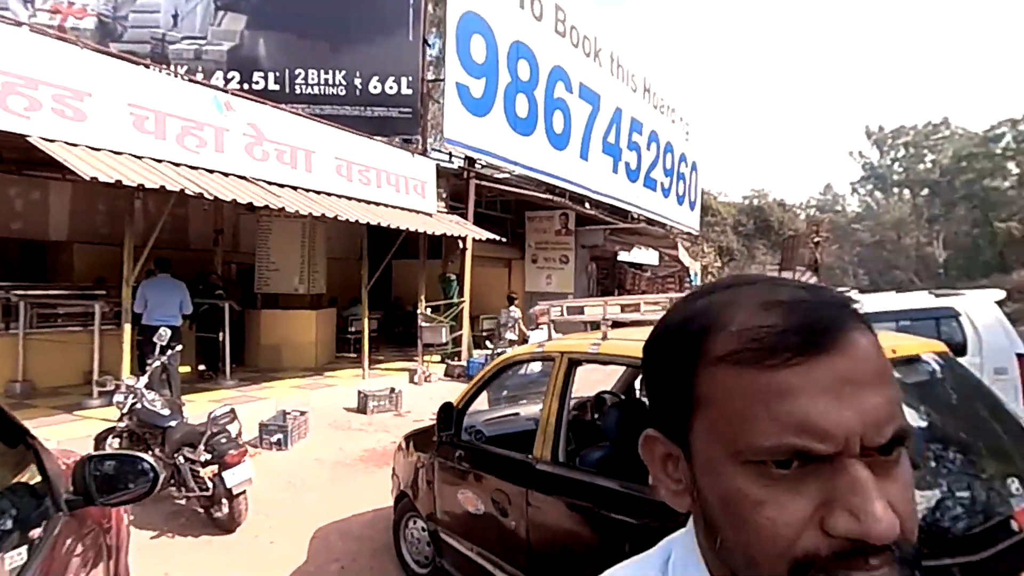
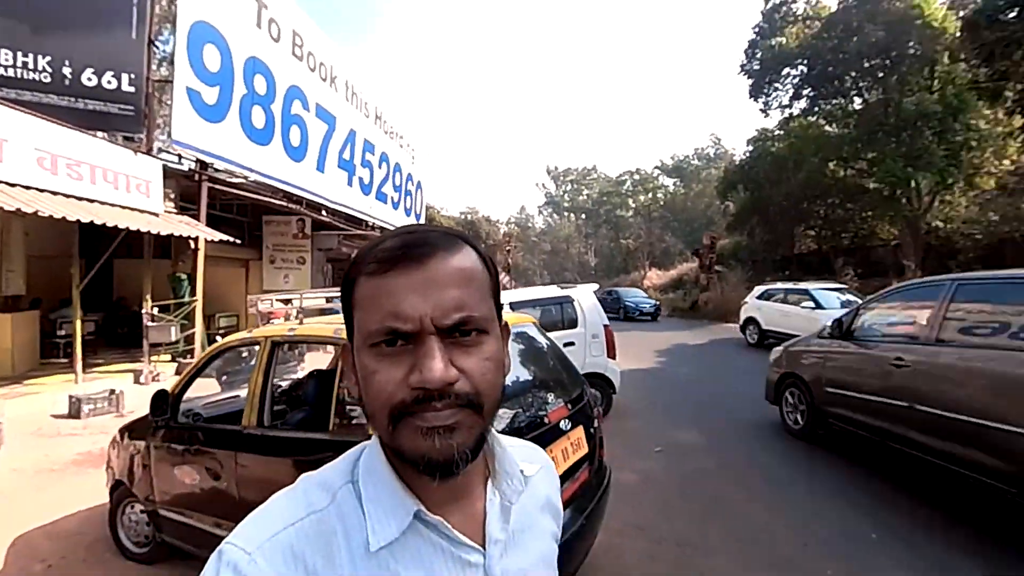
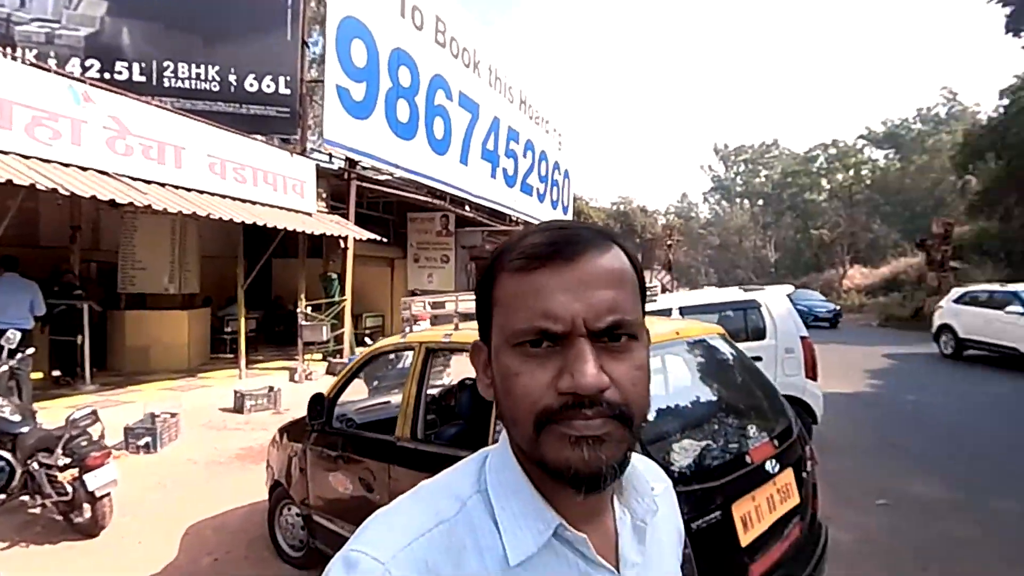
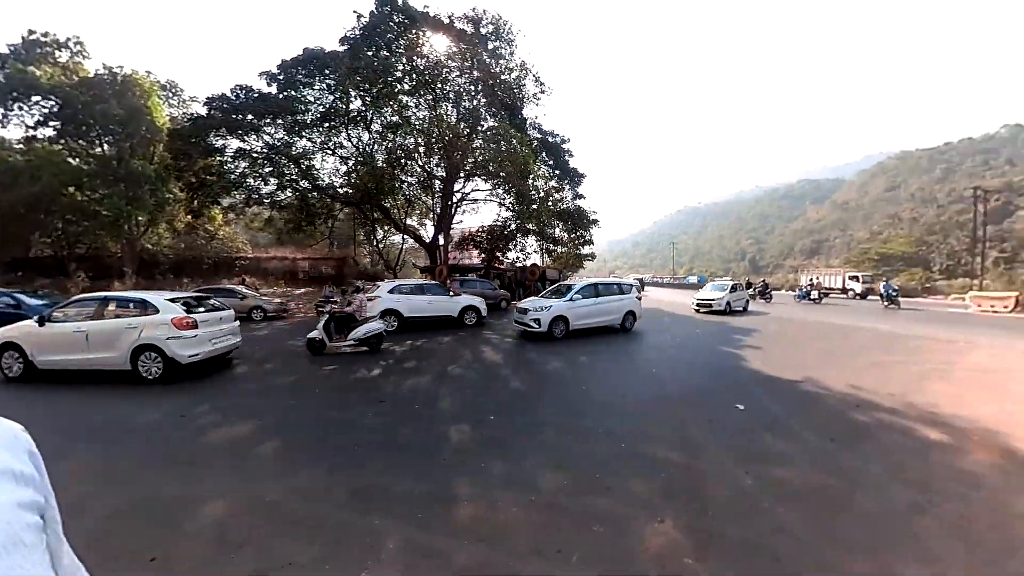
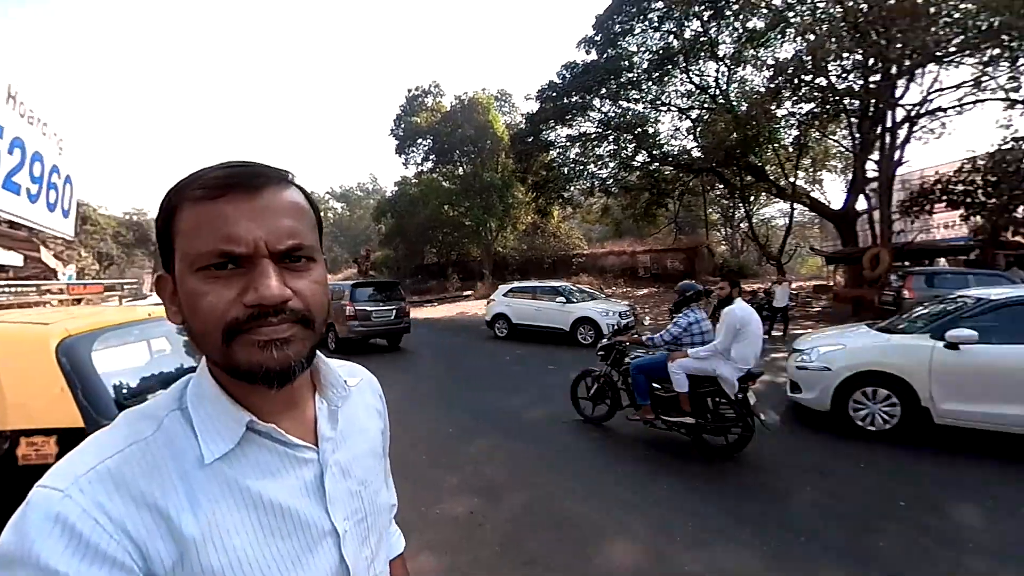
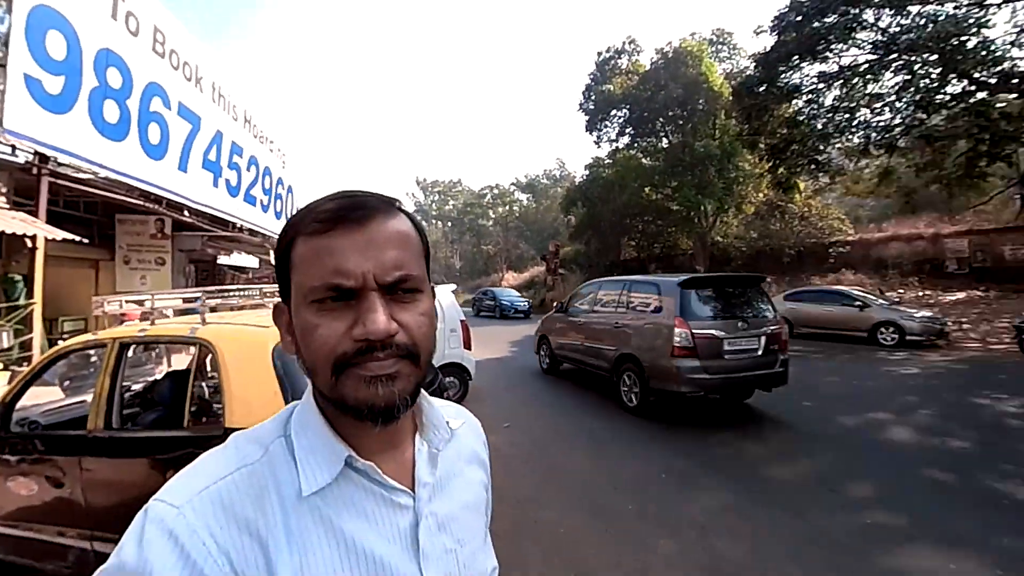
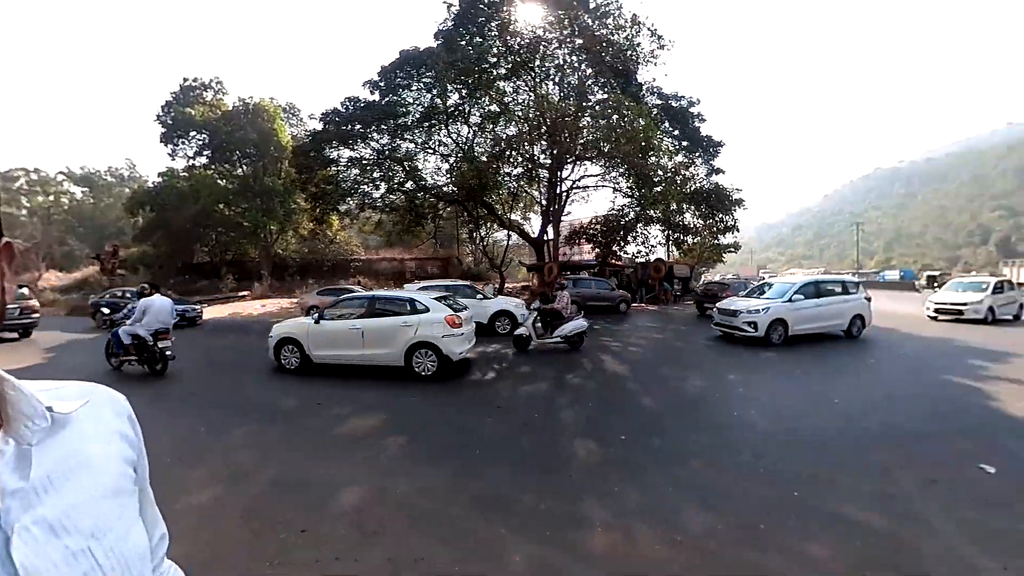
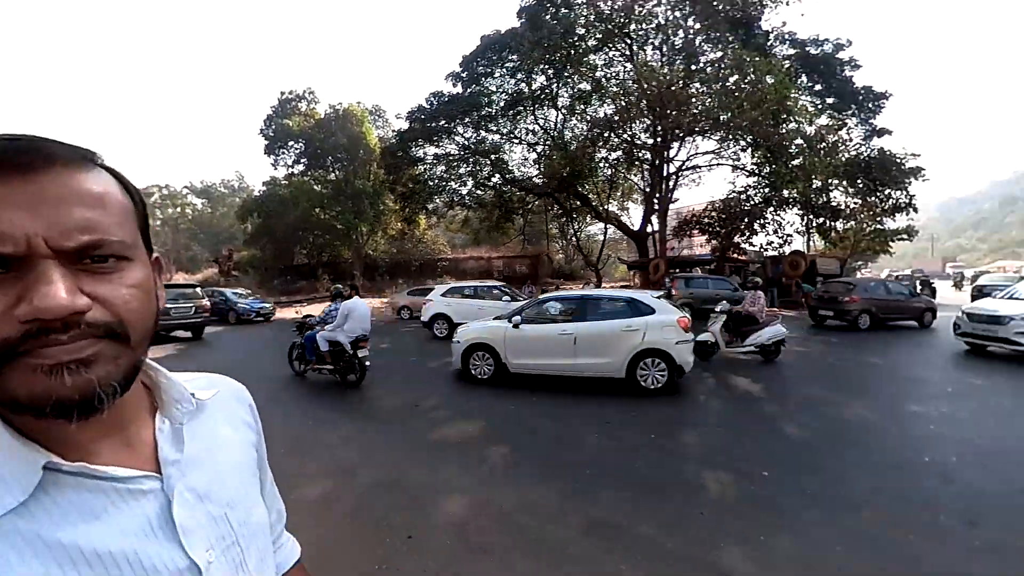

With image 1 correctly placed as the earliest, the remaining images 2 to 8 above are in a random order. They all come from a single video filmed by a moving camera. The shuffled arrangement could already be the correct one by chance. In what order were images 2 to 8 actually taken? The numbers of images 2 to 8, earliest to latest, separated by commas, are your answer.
3, 2, 6, 5, 8, 7, 4
